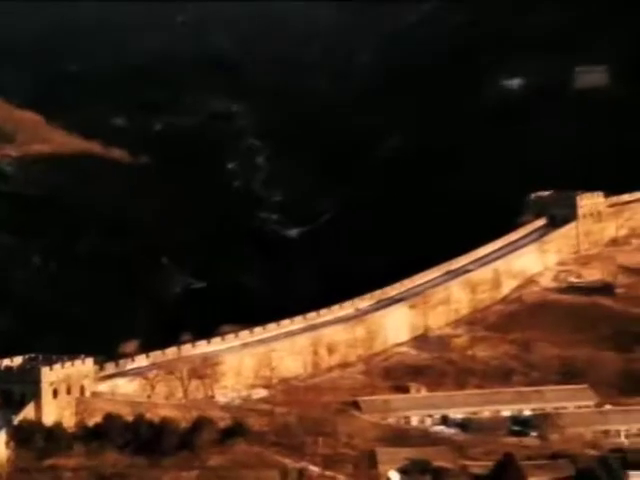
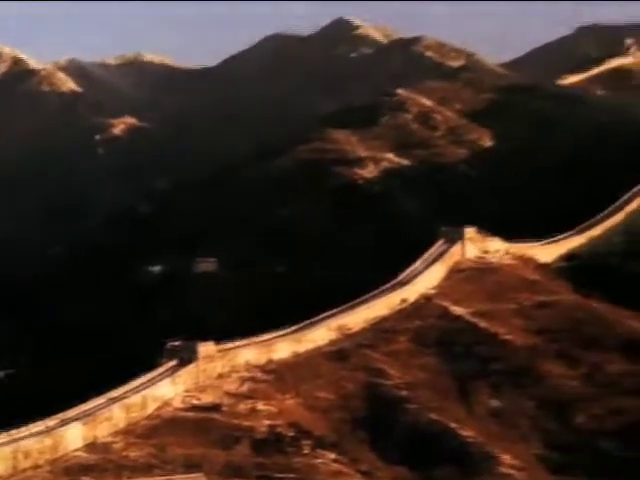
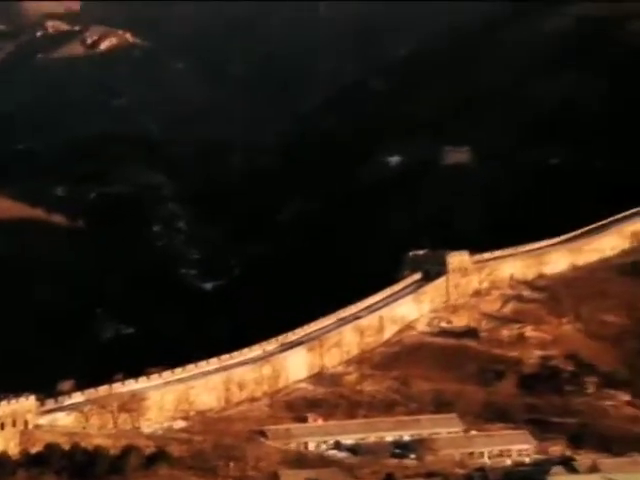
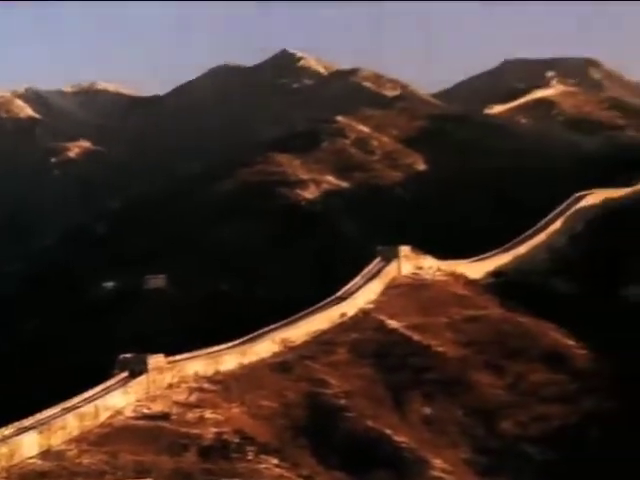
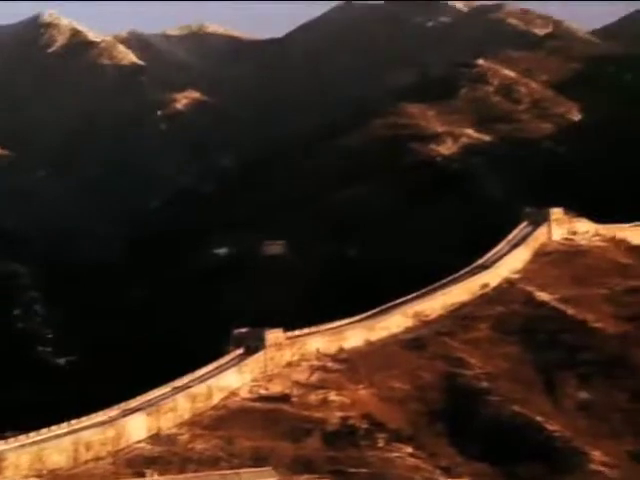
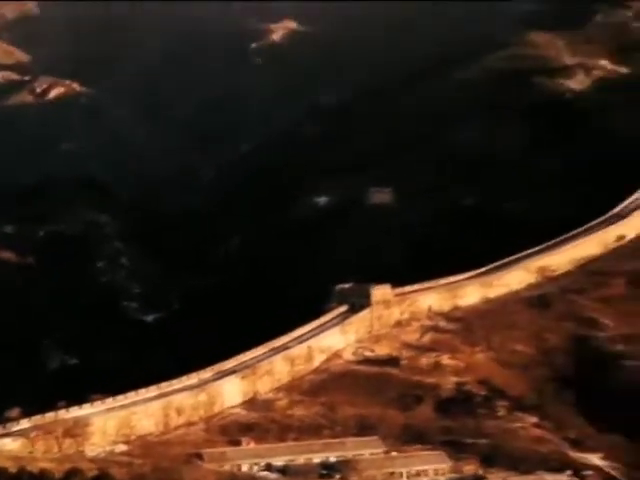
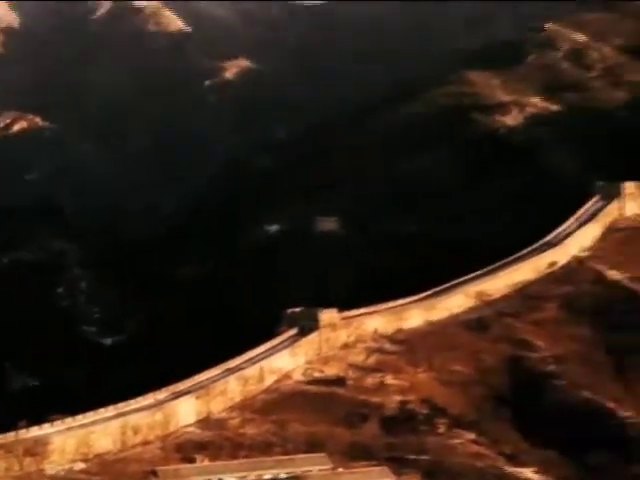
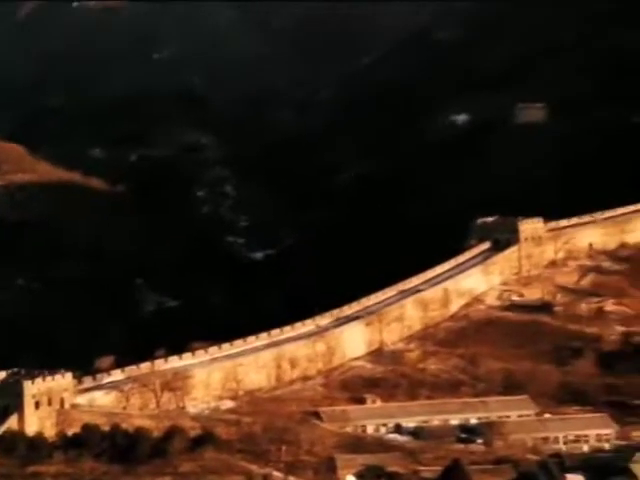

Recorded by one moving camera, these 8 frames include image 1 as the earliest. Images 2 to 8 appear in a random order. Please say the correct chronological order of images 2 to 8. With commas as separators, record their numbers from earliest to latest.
8, 3, 6, 7, 5, 2, 4
